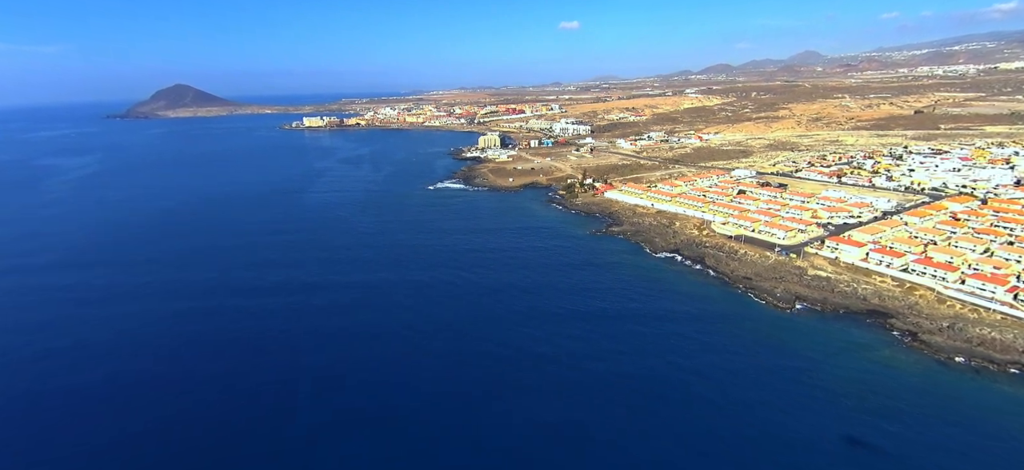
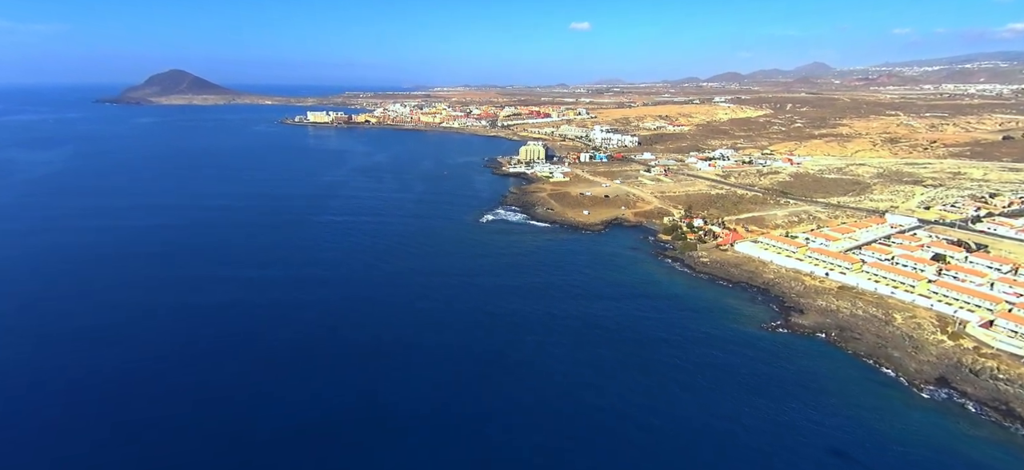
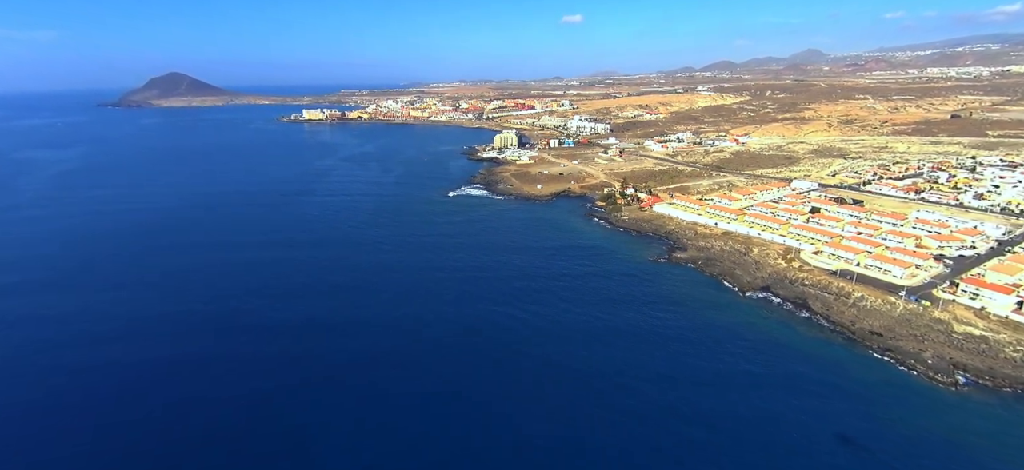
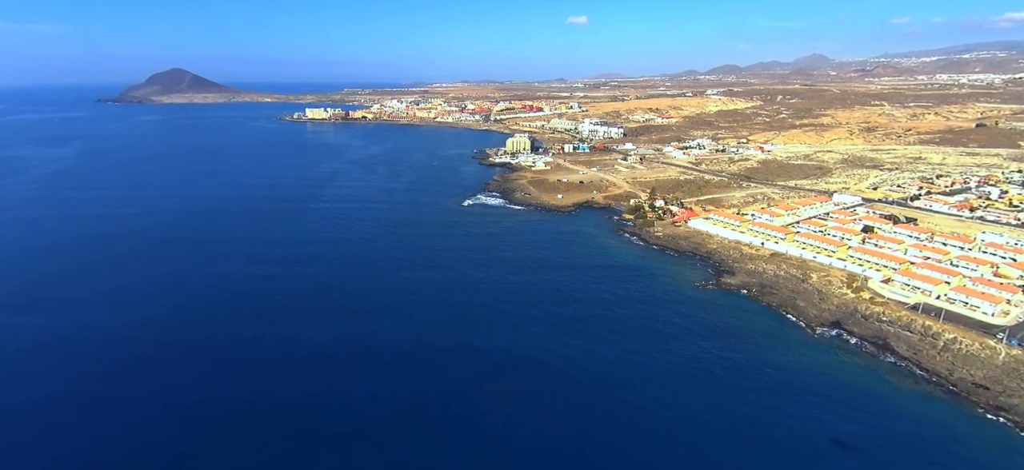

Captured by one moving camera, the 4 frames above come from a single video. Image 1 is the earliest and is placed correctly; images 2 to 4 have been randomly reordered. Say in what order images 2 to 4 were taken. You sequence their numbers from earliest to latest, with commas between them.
3, 4, 2
